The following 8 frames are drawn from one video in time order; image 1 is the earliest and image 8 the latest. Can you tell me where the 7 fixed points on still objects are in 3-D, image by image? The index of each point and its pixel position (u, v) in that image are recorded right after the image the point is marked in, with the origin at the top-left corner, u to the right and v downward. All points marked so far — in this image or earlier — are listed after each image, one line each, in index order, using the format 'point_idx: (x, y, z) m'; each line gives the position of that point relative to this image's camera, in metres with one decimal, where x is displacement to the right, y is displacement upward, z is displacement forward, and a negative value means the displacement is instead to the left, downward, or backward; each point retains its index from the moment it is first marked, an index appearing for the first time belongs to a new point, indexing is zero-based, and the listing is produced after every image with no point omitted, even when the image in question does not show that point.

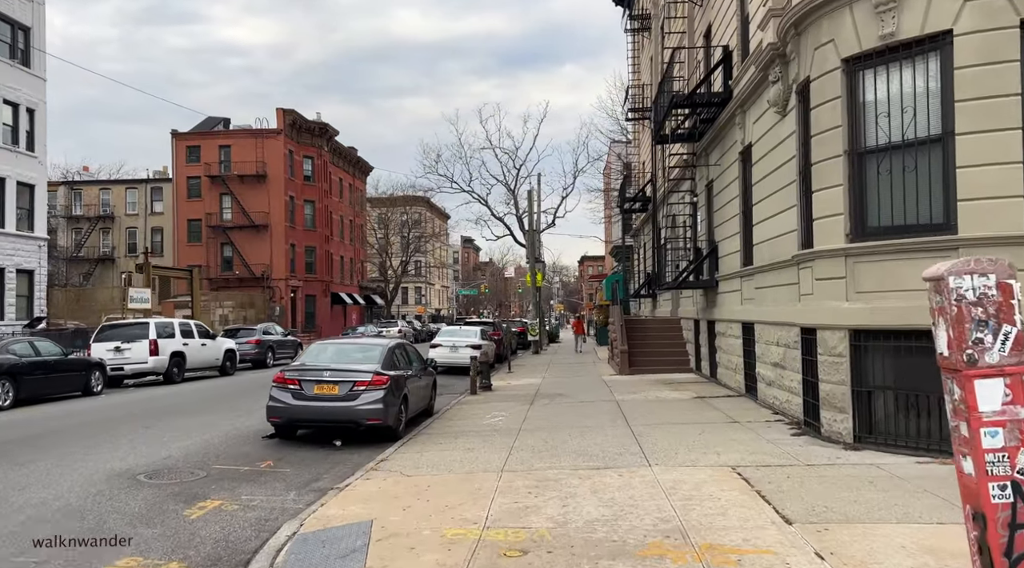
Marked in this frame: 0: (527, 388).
0: (+0.3, -2.4, +18.4) m
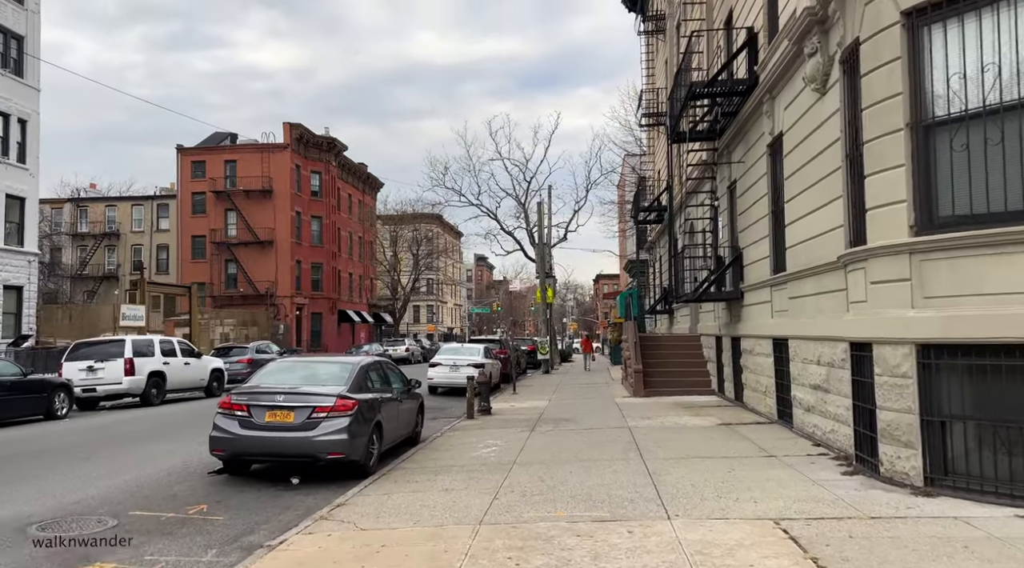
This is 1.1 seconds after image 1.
0: (+0.4, -2.6, +16.6) m
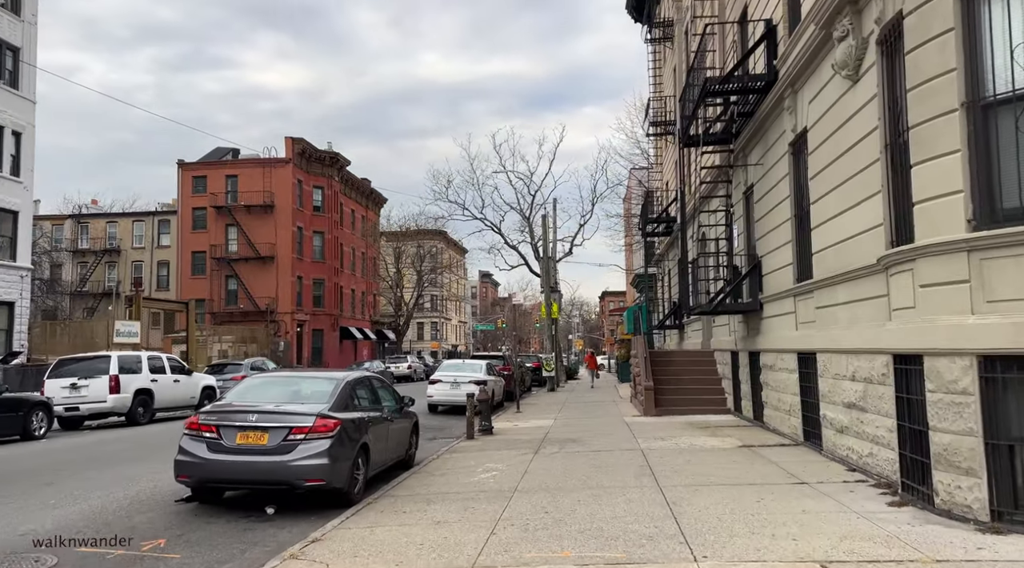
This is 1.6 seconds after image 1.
0: (+0.4, -2.9, +15.6) m
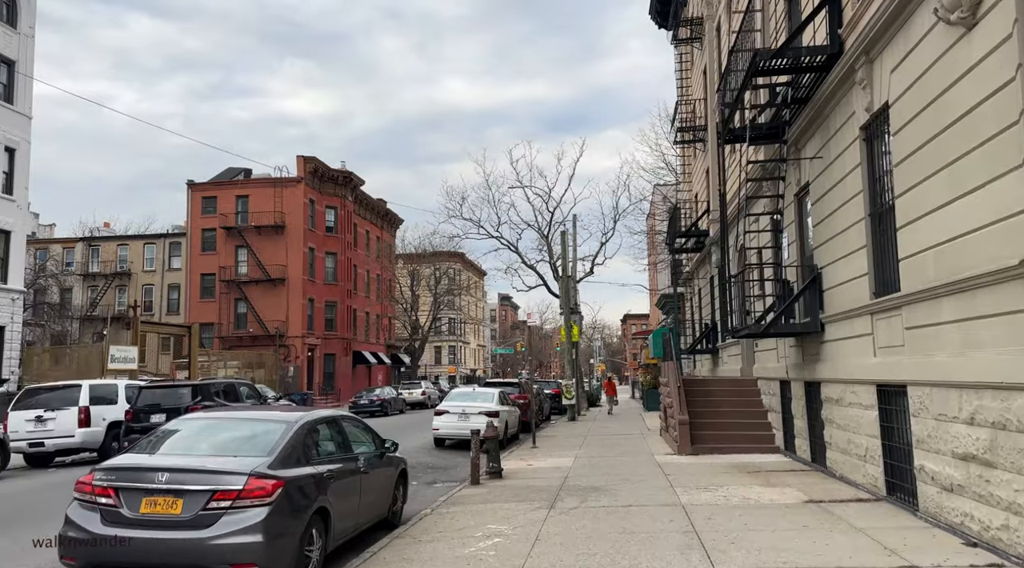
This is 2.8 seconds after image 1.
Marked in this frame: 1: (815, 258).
0: (+0.7, -3.2, +13.4) m
1: (+4.6, +0.4, +12.2) m
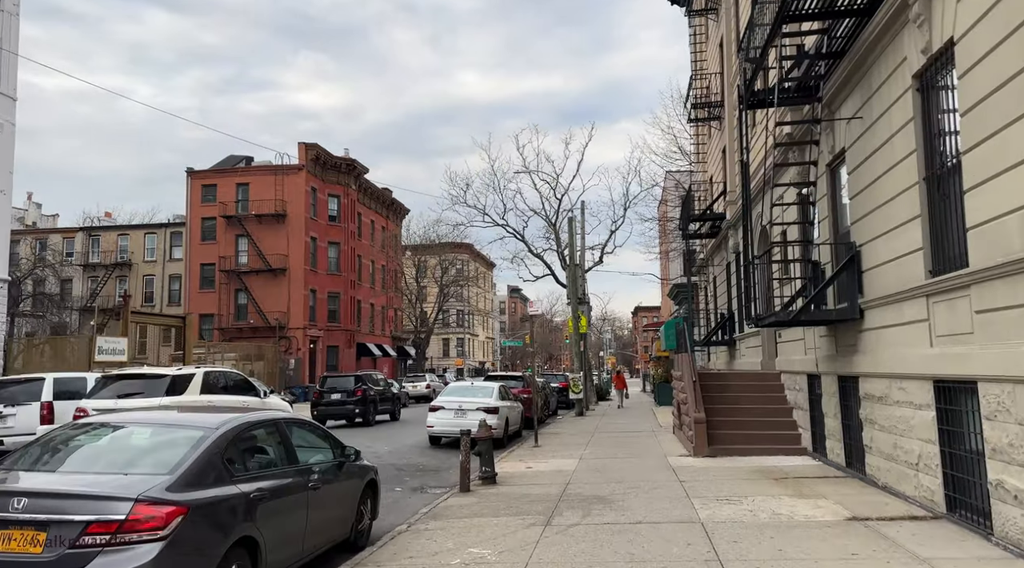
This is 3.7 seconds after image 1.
0: (+0.6, -2.9, +11.9) m
1: (+4.5, +0.6, +10.7) m
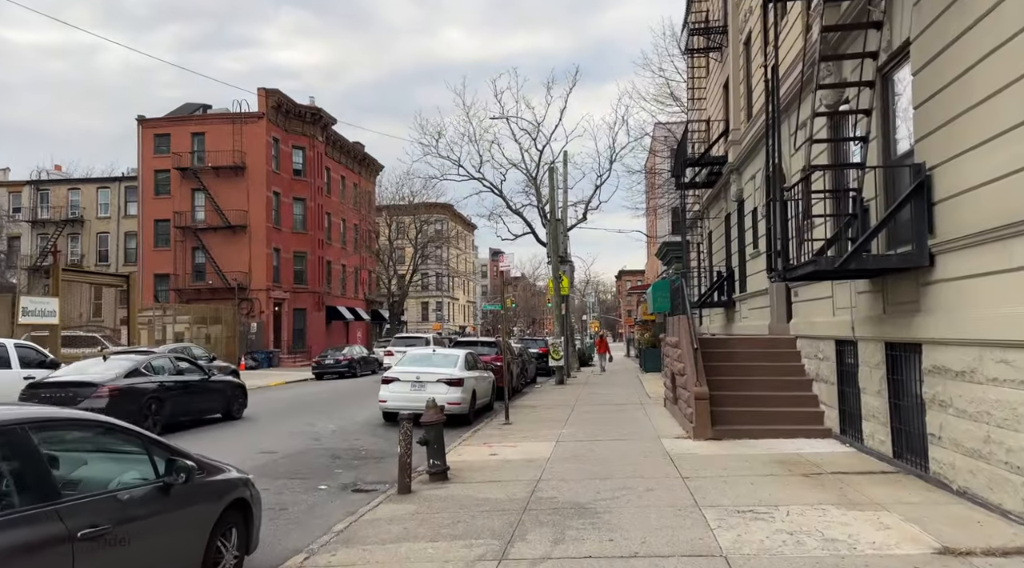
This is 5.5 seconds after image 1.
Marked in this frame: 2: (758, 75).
0: (+0.1, -2.2, +9.4) m
1: (+4.0, +1.3, +8.0) m
2: (+4.8, +4.1, +15.8) m
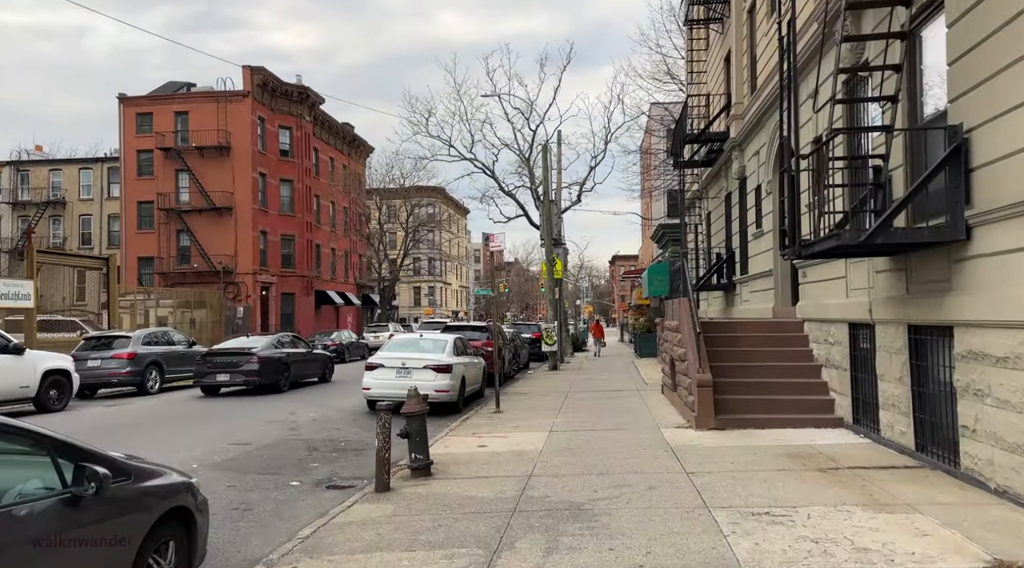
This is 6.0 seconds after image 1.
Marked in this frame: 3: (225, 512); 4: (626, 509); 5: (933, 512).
0: (0.0, -2.0, +8.6) m
1: (+3.9, +1.5, +7.2) m
2: (+4.7, +4.5, +14.9) m
3: (-2.7, -2.1, +7.5) m
4: (+0.9, -1.8, +6.6) m
5: (+3.2, -1.7, +6.1) m
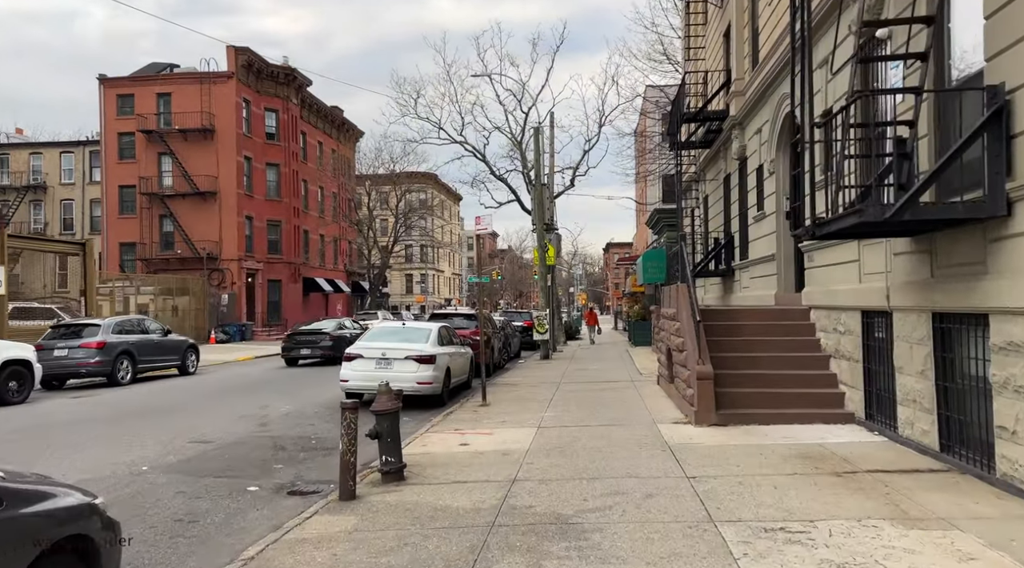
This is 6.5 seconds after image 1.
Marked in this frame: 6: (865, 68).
0: (-0.2, -1.8, +7.8) m
1: (+3.8, +1.6, +6.4) m
2: (+4.4, +4.7, +14.0) m
3: (-2.8, -2.0, +6.6) m
4: (+0.7, -1.7, +5.7) m
5: (+3.0, -1.6, +5.3) m
6: (+3.7, +2.3, +8.6) m
